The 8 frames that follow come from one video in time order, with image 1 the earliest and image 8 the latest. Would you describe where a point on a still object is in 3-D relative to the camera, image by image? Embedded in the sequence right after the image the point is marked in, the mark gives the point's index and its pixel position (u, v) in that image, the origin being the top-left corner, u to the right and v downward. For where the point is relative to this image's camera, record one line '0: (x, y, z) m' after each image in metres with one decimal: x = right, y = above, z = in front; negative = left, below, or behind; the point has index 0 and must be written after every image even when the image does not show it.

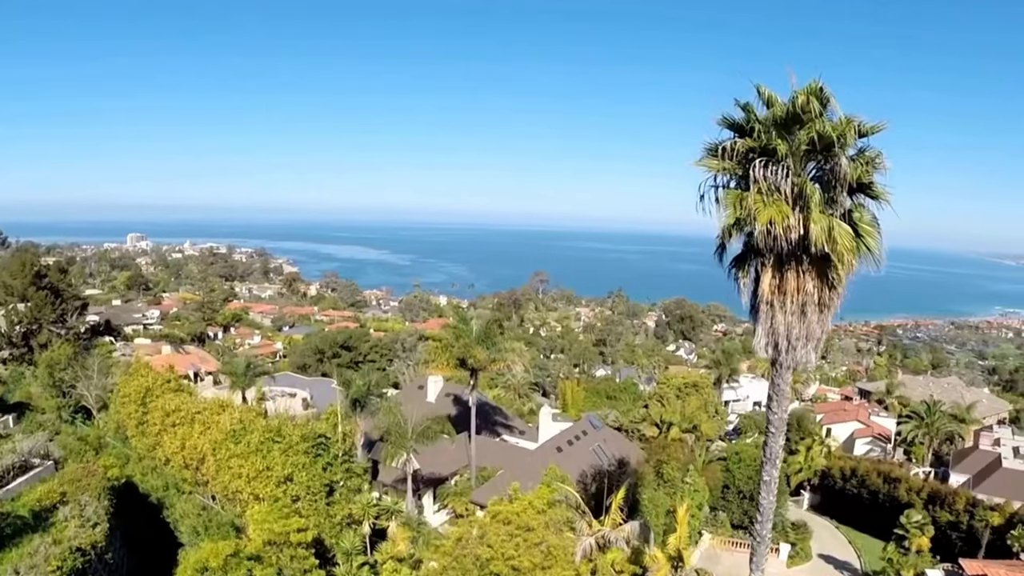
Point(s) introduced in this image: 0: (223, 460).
0: (-8.5, -5.0, +18.4) m
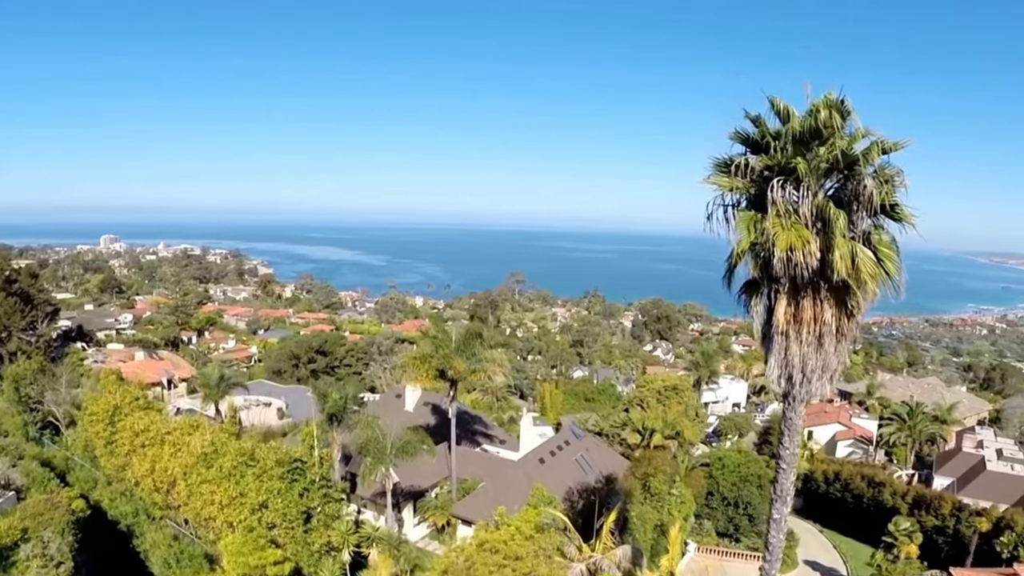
0: (-9.0, -5.6, +17.7) m
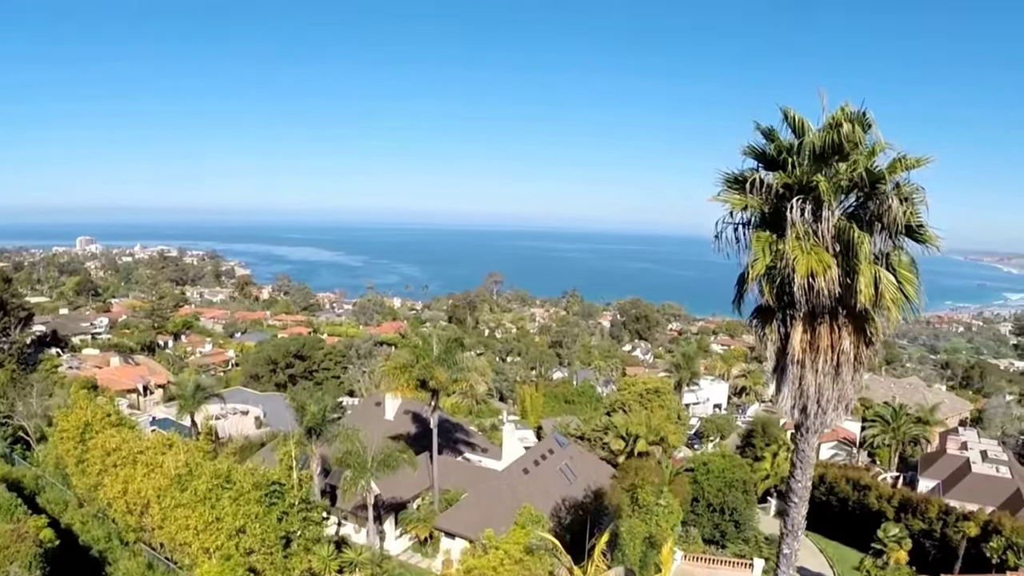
0: (-9.4, -6.1, +17.0) m
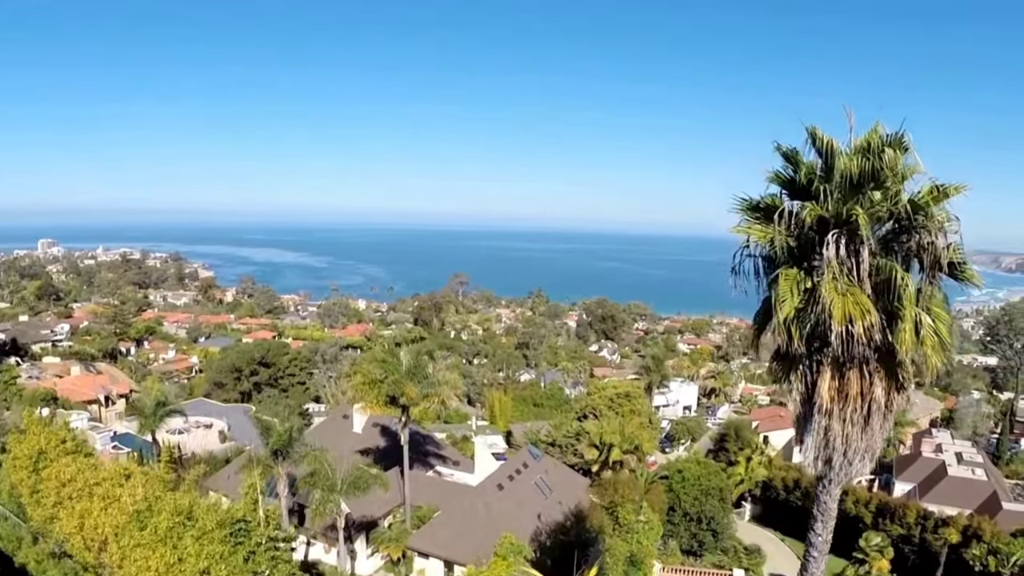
0: (-10.0, -6.7, +15.9) m
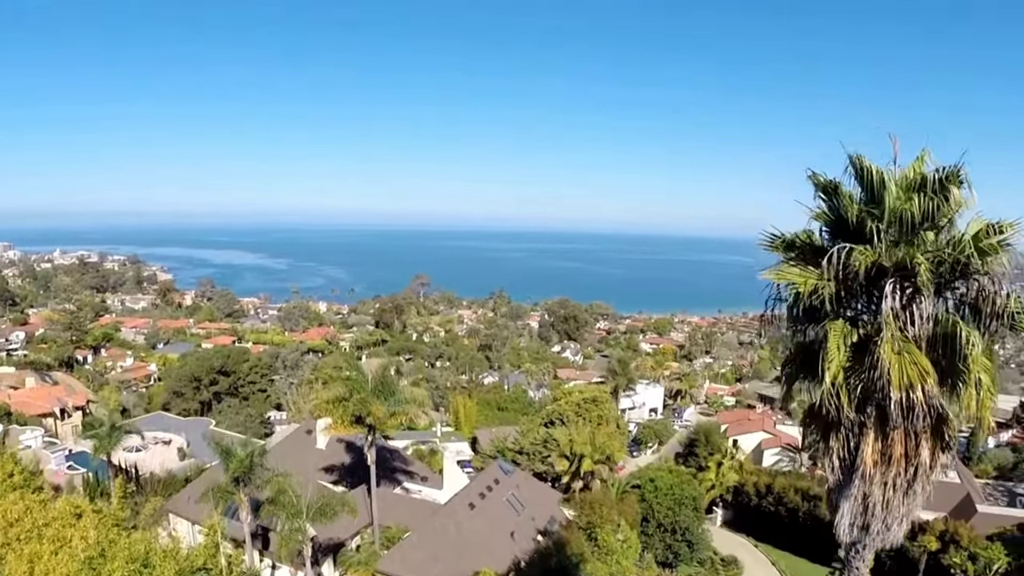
0: (-10.6, -7.5, +14.6) m
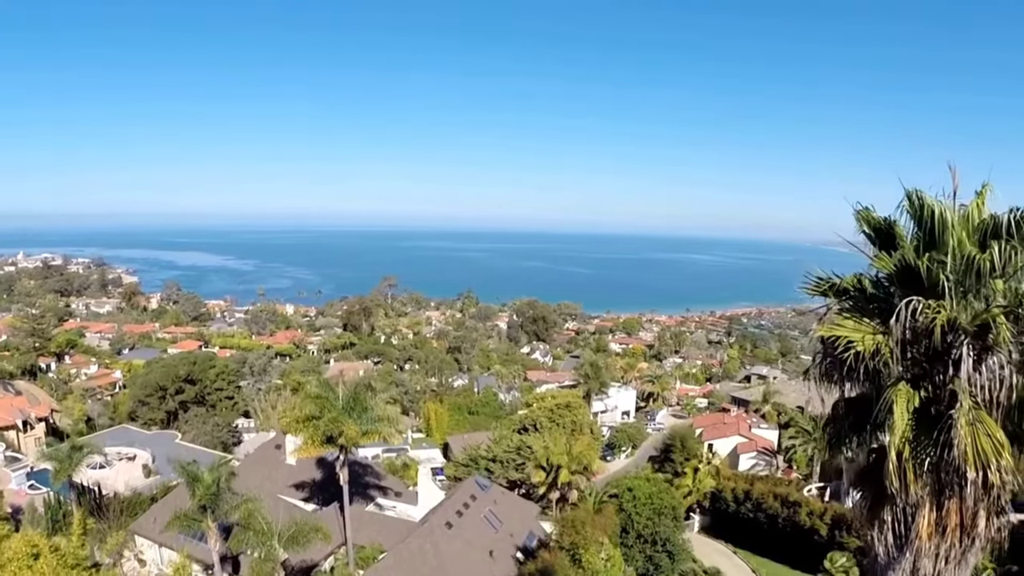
0: (-10.9, -8.2, +13.6) m
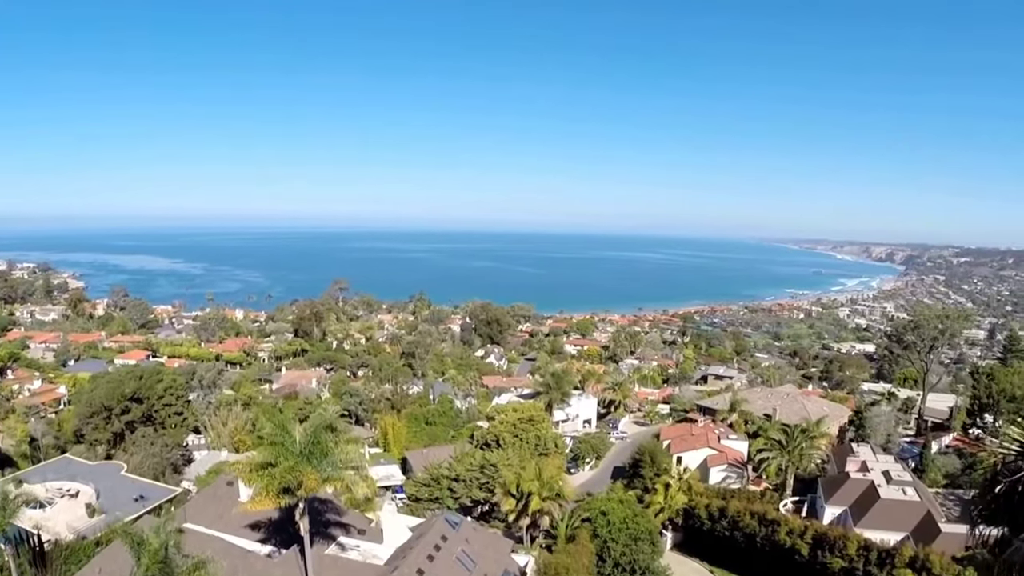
0: (-11.1, -9.9, +11.7) m
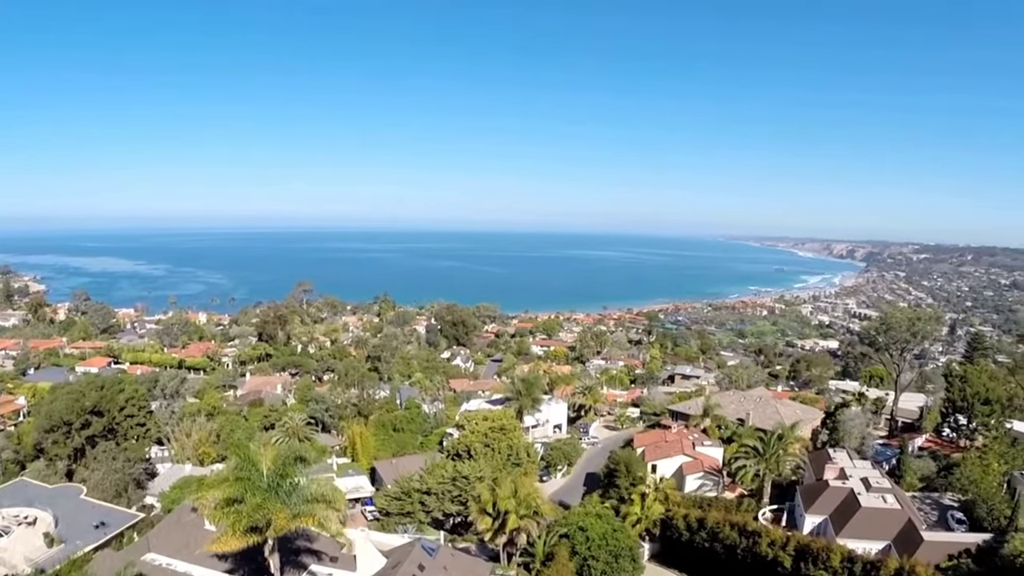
0: (-11.2, -11.1, +10.4) m
